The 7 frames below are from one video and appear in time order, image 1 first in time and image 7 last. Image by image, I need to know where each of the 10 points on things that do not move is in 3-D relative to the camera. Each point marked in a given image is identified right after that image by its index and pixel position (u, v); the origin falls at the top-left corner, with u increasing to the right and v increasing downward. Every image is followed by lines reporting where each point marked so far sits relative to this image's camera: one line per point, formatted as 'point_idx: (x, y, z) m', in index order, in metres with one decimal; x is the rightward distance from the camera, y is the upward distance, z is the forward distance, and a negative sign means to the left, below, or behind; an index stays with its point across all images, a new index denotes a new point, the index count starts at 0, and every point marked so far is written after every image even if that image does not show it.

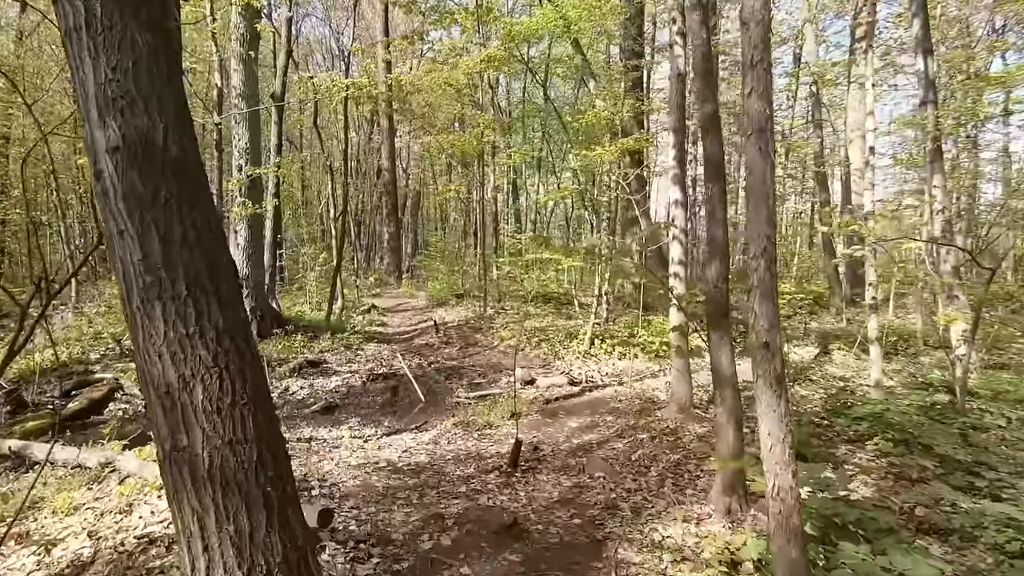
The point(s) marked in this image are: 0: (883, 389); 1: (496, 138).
0: (+4.3, -1.2, +6.3) m
1: (-0.5, +4.4, +16.0) m
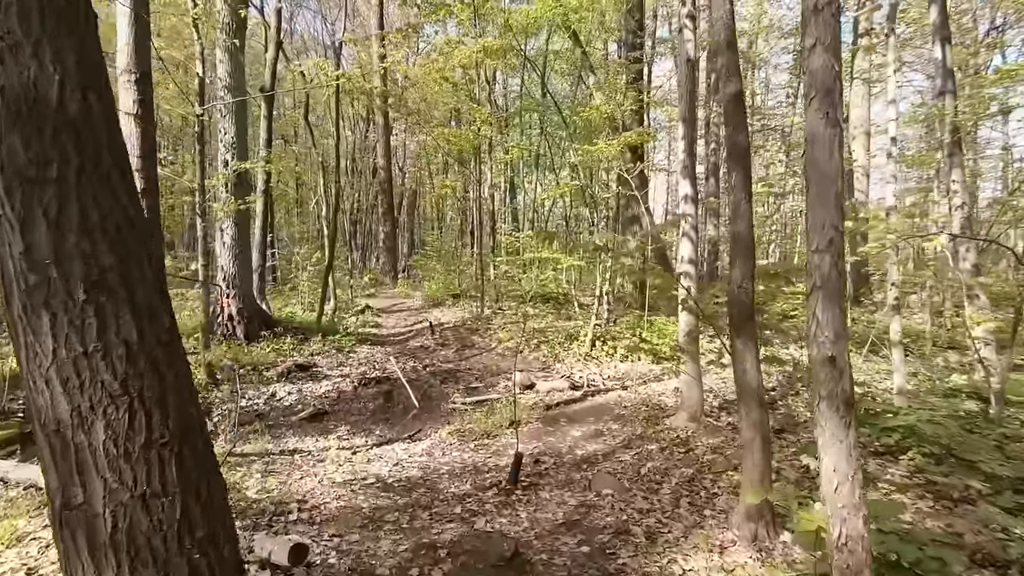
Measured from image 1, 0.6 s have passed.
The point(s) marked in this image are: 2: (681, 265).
0: (+4.2, -1.2, +5.9) m
1: (-0.5, +4.4, +15.6) m
2: (+1.9, +0.3, +6.2) m
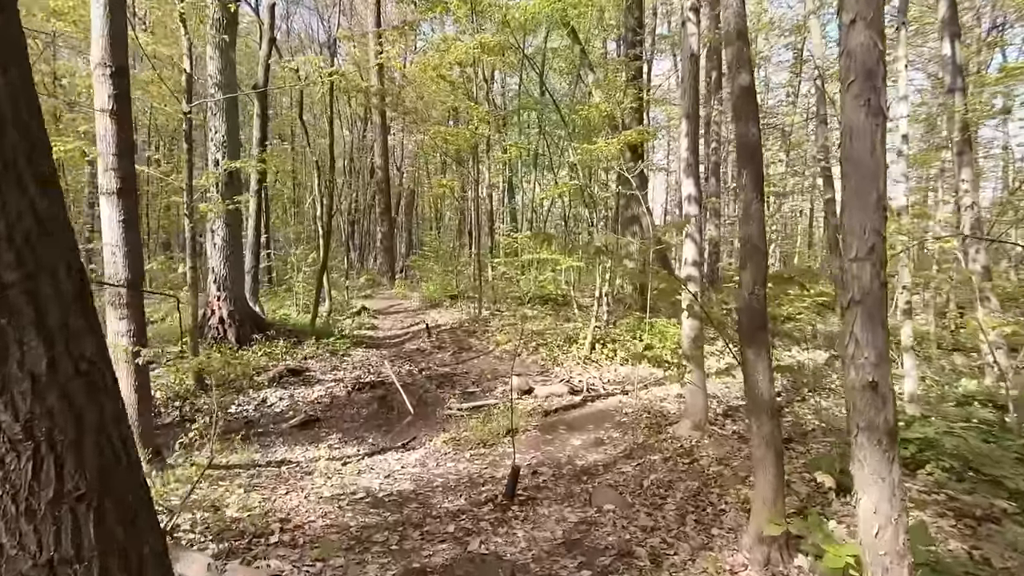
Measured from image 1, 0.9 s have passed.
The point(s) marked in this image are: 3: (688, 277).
0: (+4.2, -1.2, +5.7) m
1: (-0.6, +4.3, +15.4) m
2: (+1.9, +0.2, +5.9) m
3: (+1.9, +0.1, +5.9) m
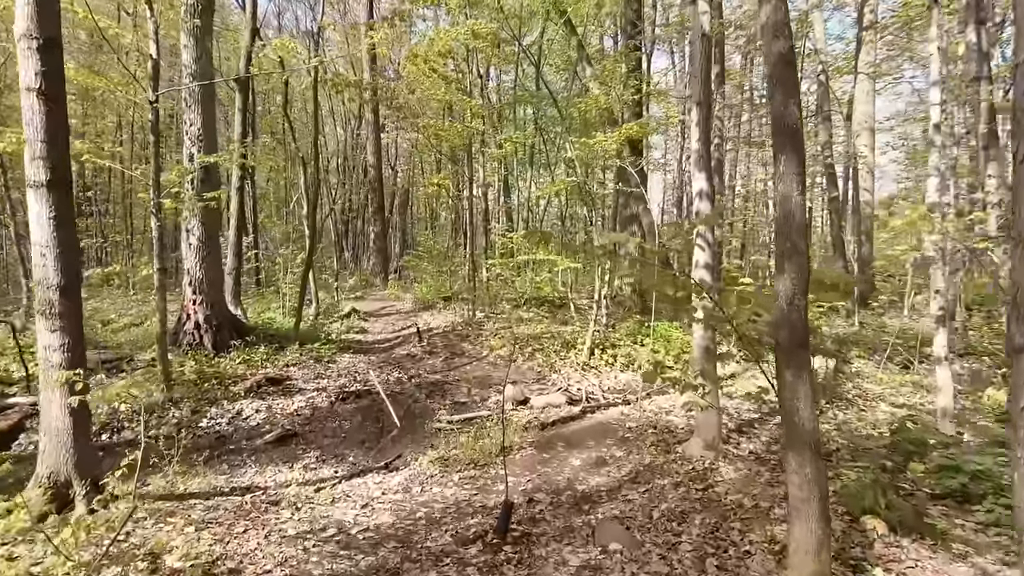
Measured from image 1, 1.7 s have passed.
0: (+4.2, -1.2, +5.1) m
1: (-0.7, +4.3, +14.8) m
2: (+1.8, +0.2, +5.4) m
3: (+1.8, +0.1, +5.3) m
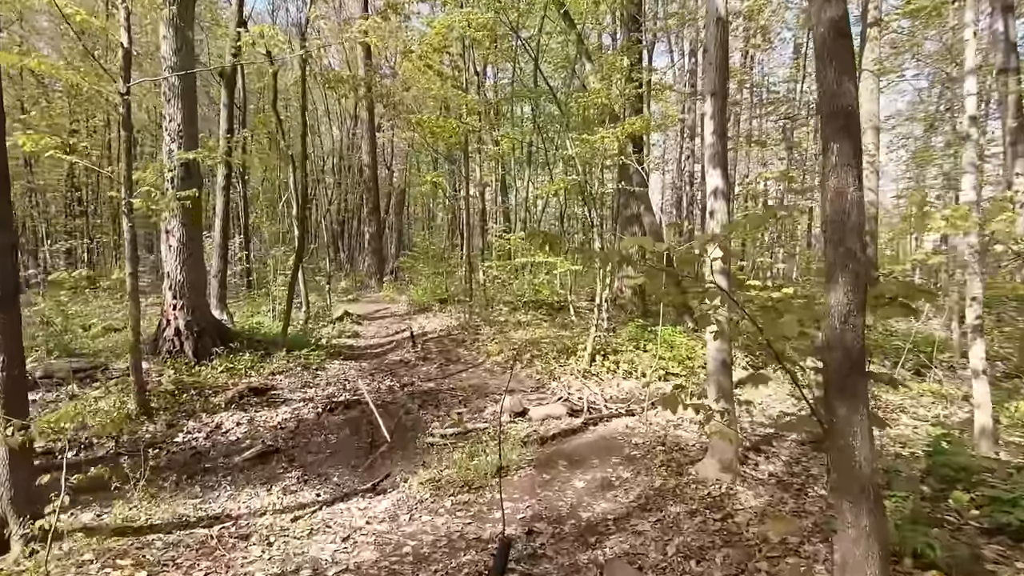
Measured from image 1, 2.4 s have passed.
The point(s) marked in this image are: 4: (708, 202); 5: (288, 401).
0: (+4.1, -1.3, +4.7) m
1: (-0.8, +4.2, +14.4) m
2: (+1.8, +0.1, +4.9) m
3: (+1.8, 0.0, +4.9) m
4: (+1.7, +0.8, +4.9) m
5: (-3.2, -1.6, +7.9) m
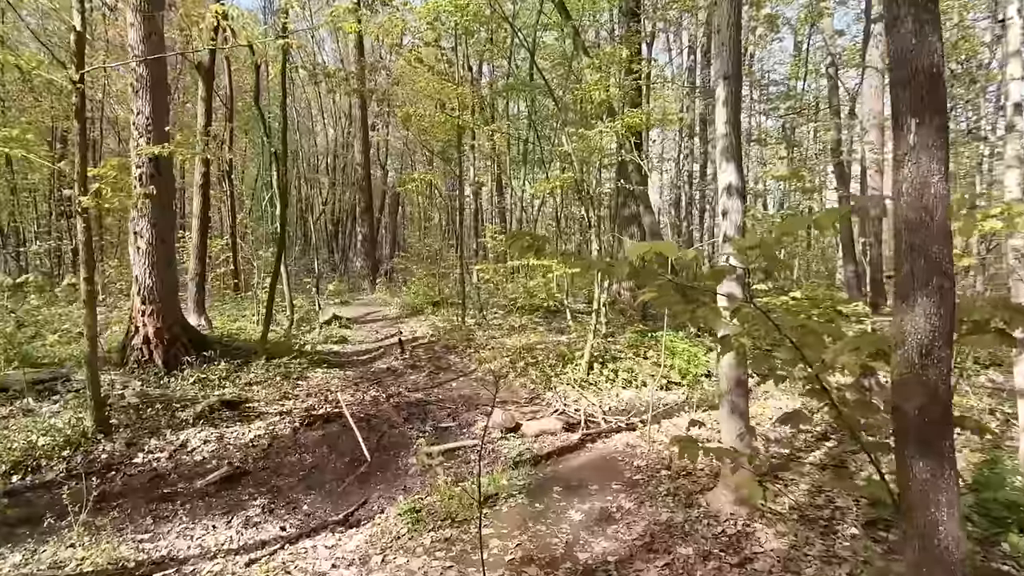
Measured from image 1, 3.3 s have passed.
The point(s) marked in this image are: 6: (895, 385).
0: (+4.0, -1.4, +4.2) m
1: (-0.9, +4.1, +13.8) m
2: (+1.7, 0.0, +4.4) m
3: (+1.7, -0.1, +4.4) m
4: (+1.7, +0.7, +4.3) m
5: (-3.4, -1.7, +7.4) m
6: (+1.2, -0.3, +1.7) m
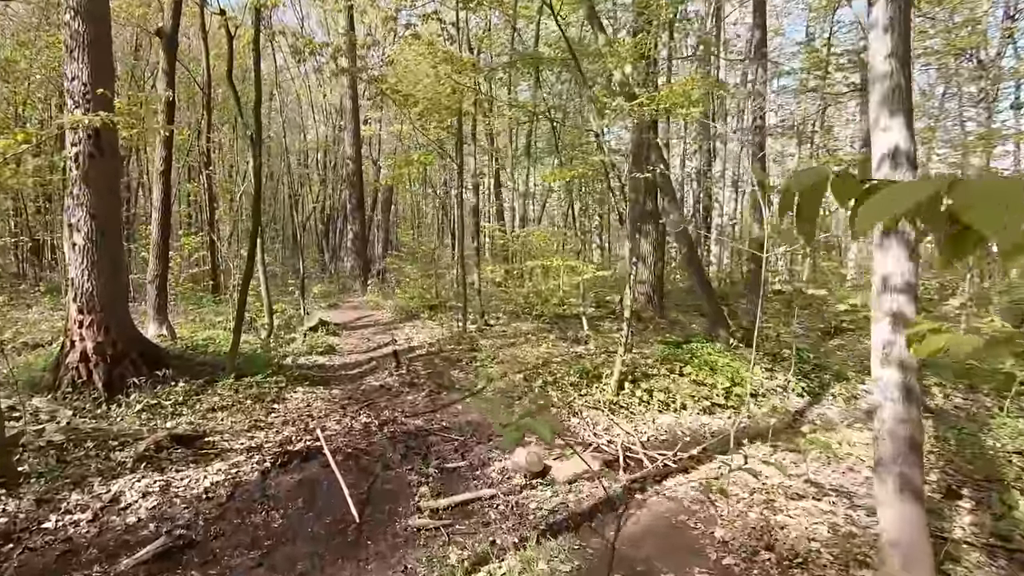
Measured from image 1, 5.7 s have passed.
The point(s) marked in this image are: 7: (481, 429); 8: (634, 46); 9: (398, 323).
0: (+4.3, -1.4, +2.8) m
1: (-0.8, +4.1, +12.4) m
2: (+2.0, 0.0, +3.0) m
3: (+2.0, -0.1, +3.0) m
4: (+2.0, +0.6, +2.9) m
5: (-3.1, -1.8, +5.9) m
6: (+1.6, -0.4, +0.3) m
7: (-0.4, -1.8, +6.9) m
8: (+2.2, +4.1, +9.5) m
9: (-2.9, -0.9, +13.8) m
